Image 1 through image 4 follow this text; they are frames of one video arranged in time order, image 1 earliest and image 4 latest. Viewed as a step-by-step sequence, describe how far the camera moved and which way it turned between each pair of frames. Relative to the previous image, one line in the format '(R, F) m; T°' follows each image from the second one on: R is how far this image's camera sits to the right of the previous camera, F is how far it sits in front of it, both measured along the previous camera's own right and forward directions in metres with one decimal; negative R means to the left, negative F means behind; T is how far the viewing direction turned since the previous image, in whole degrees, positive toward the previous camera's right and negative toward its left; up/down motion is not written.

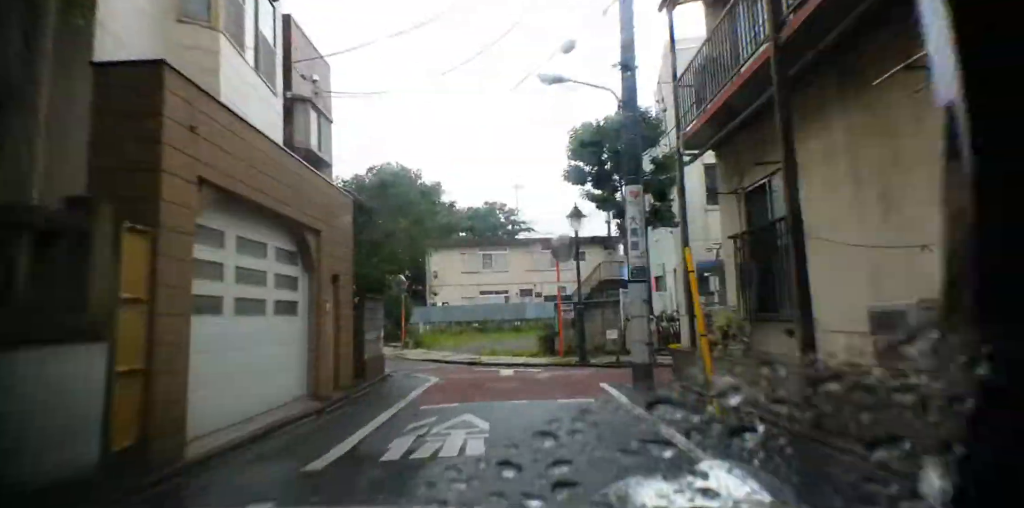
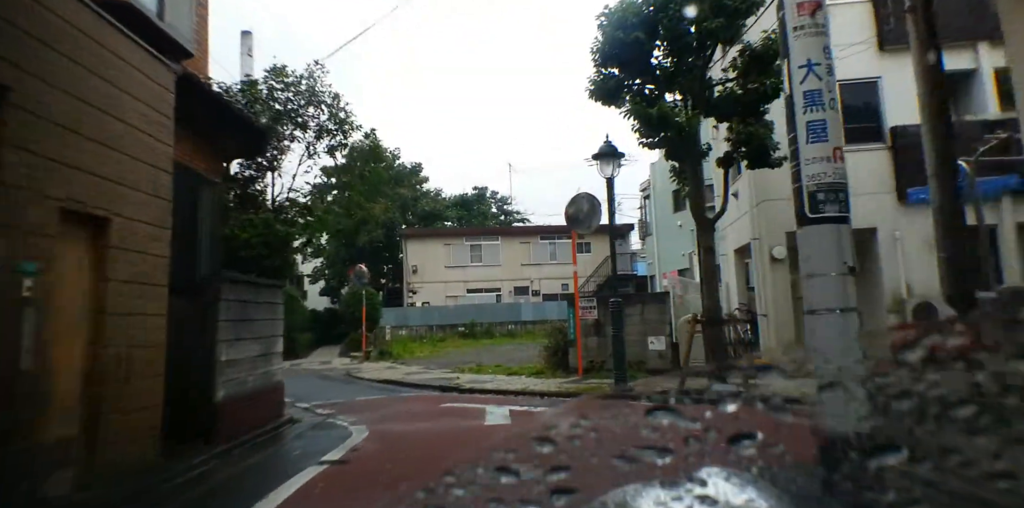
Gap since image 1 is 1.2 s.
(-0.1, +0.1) m; +1°
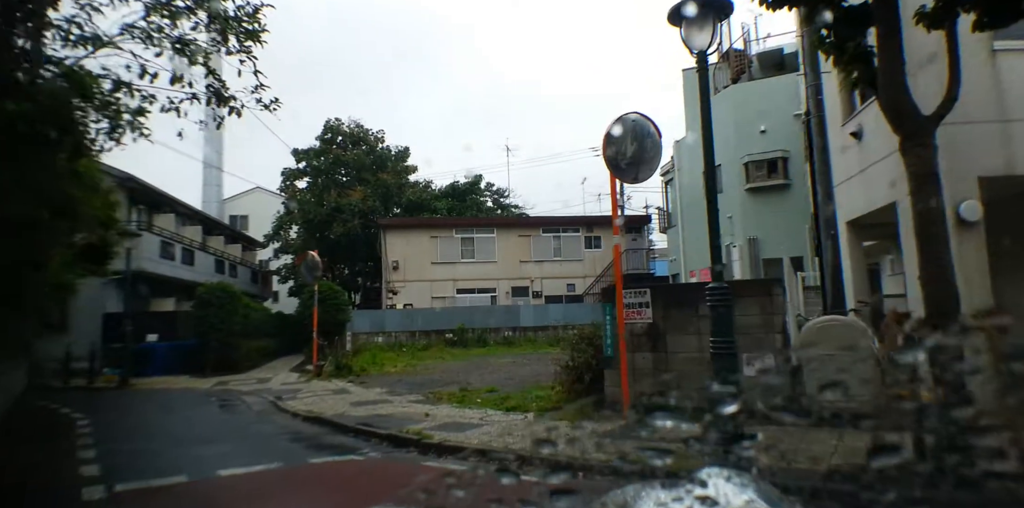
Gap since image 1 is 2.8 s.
(+0.4, -1.4) m; +1°
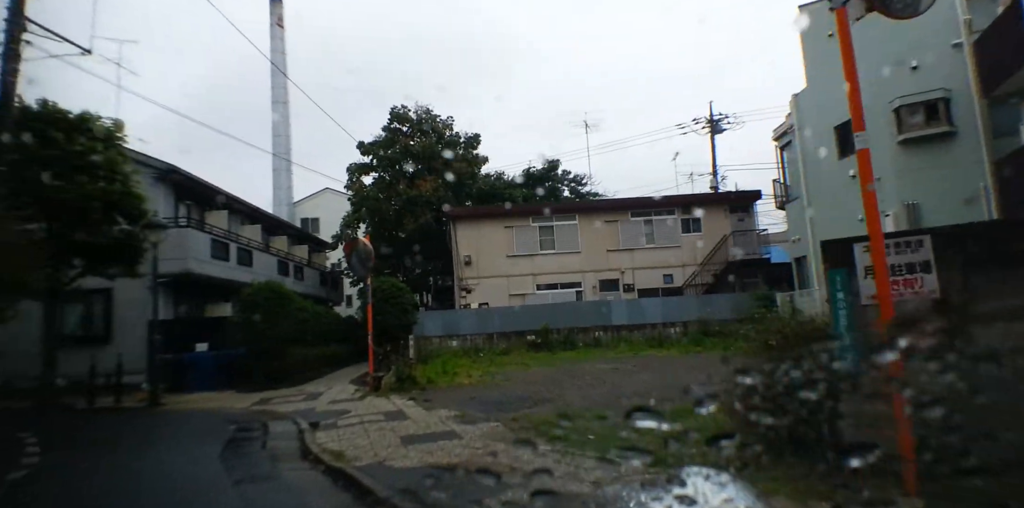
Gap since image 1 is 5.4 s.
(+0.2, +1.7) m; -10°
